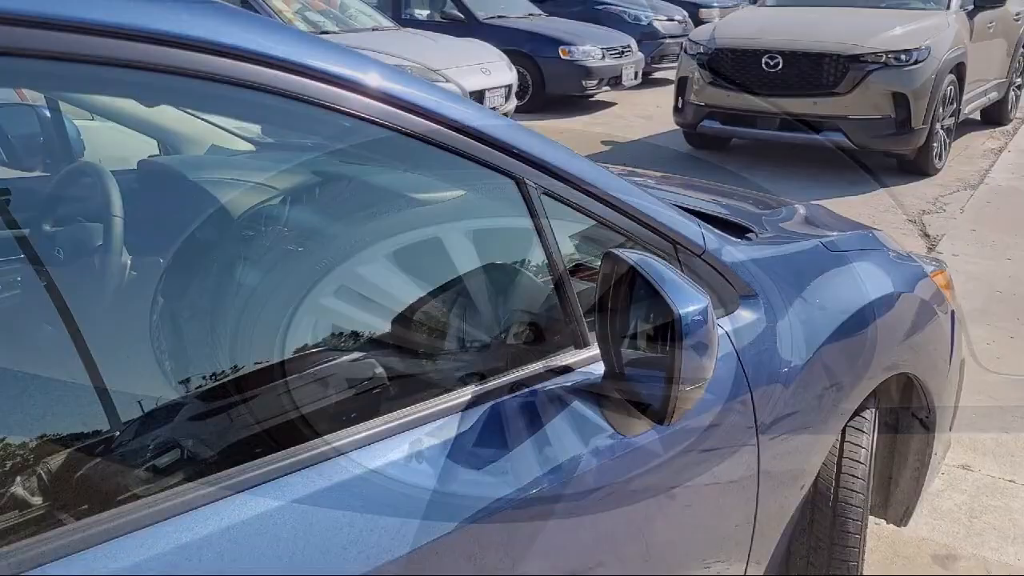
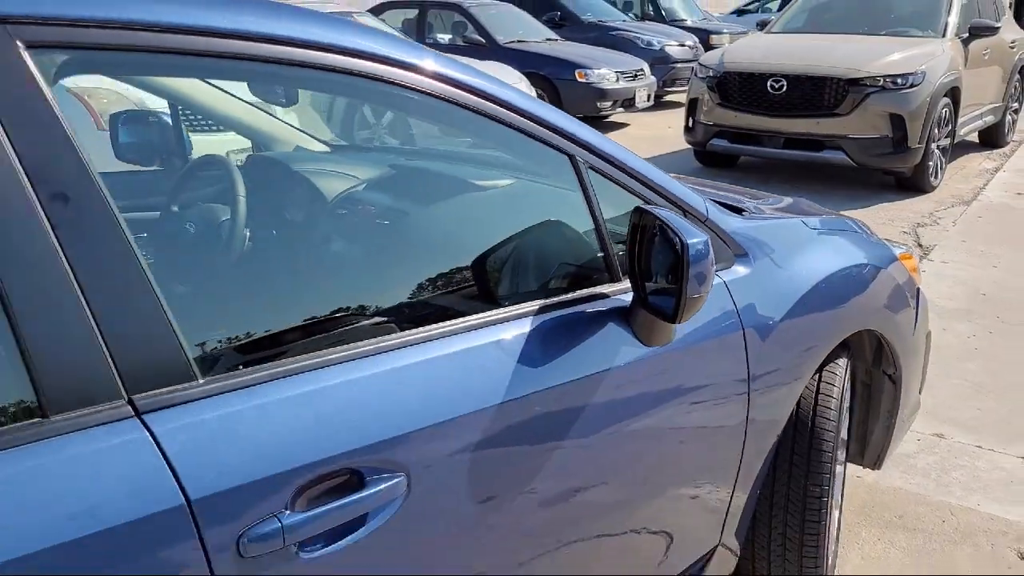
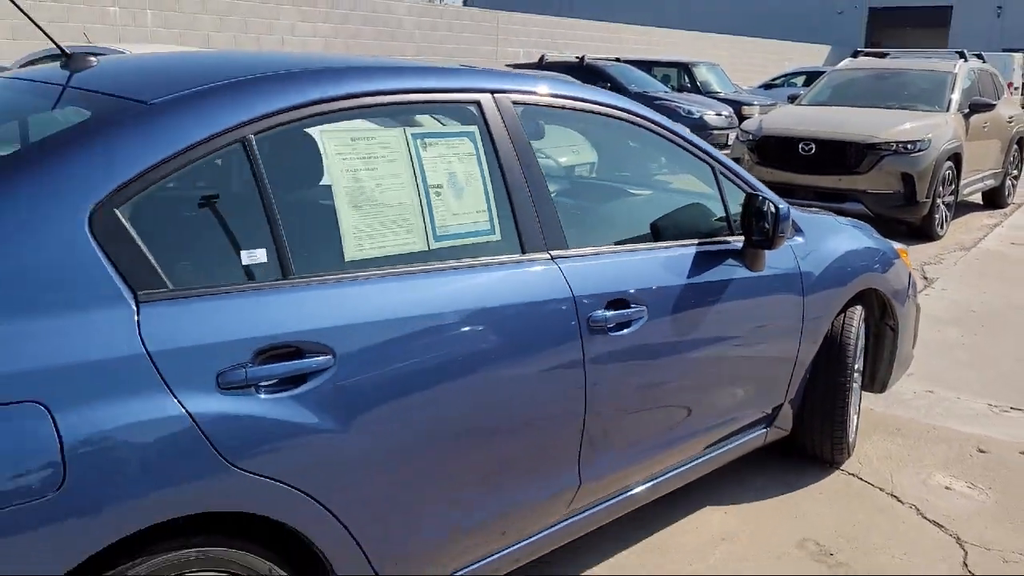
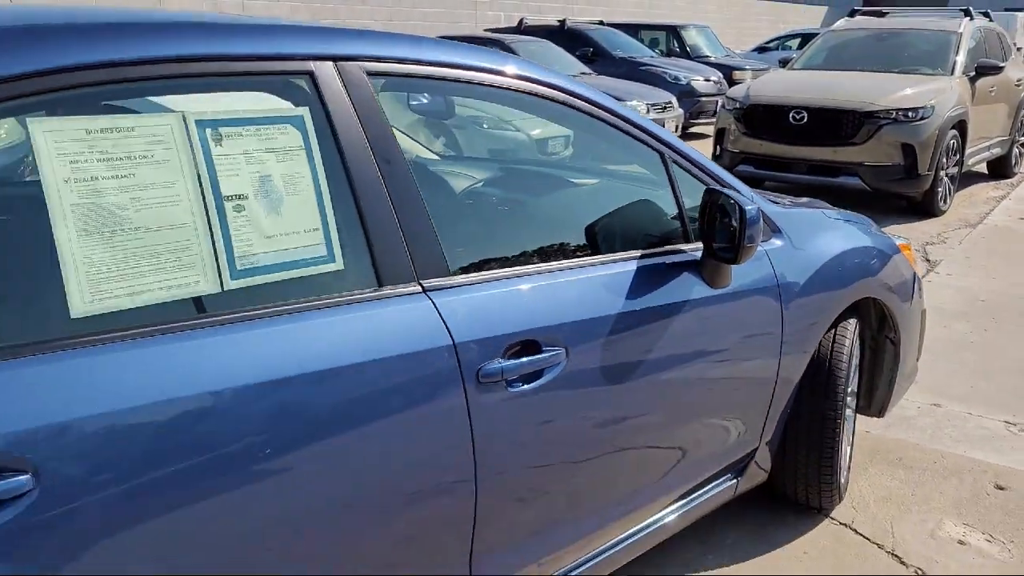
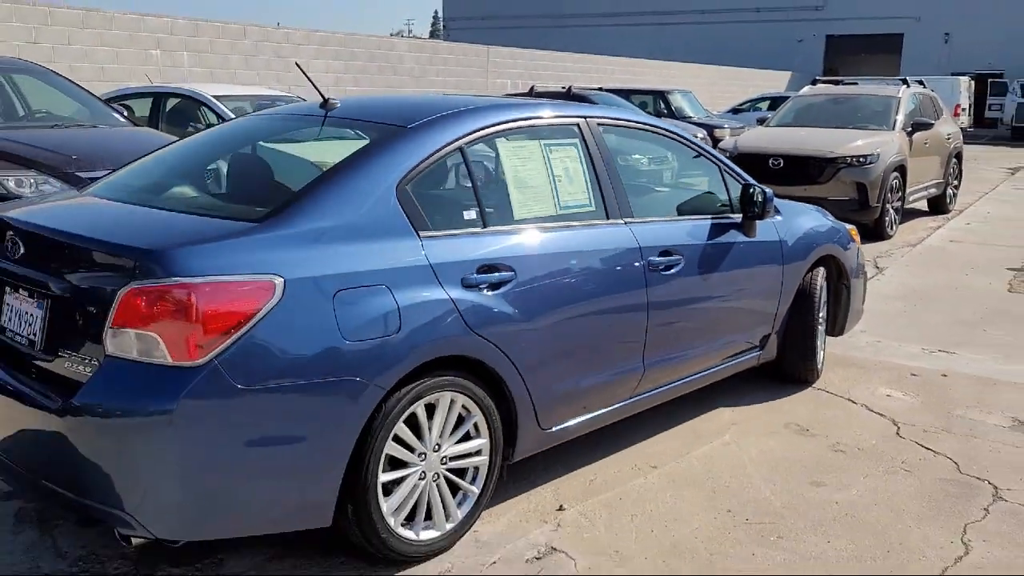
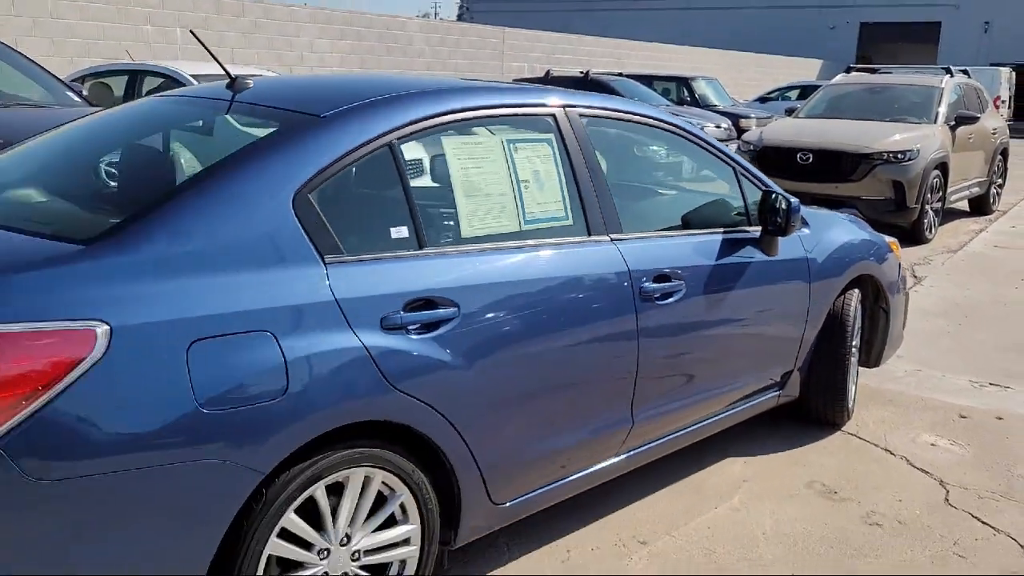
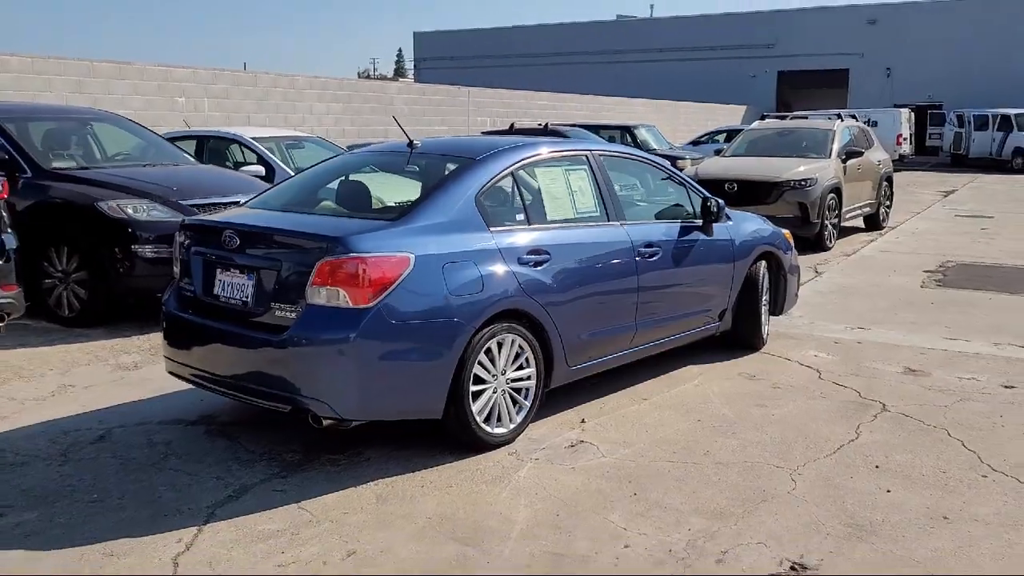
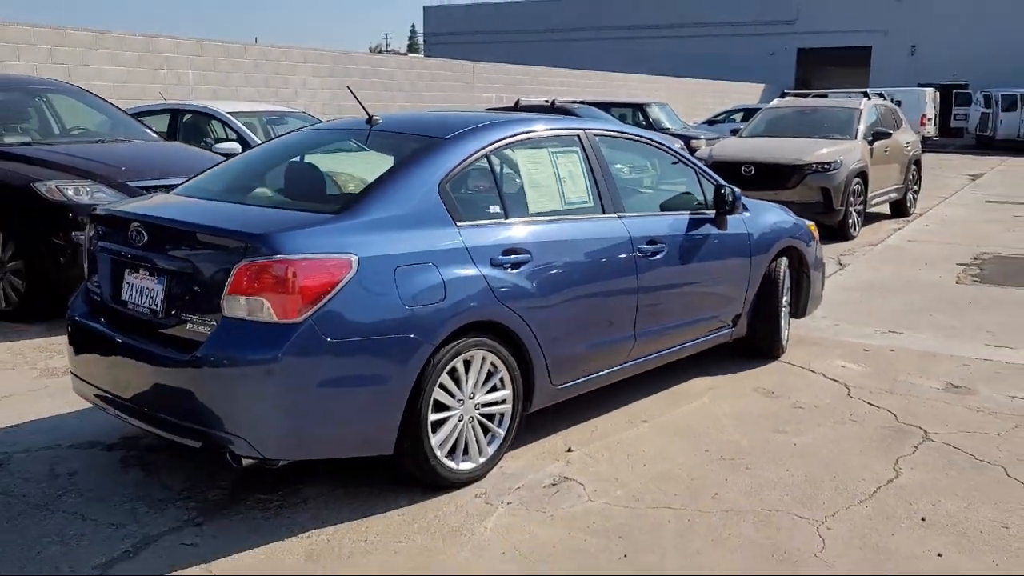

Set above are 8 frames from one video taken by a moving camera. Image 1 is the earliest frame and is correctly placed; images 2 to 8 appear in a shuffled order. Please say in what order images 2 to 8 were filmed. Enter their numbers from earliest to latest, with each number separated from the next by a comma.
2, 4, 3, 6, 5, 8, 7
